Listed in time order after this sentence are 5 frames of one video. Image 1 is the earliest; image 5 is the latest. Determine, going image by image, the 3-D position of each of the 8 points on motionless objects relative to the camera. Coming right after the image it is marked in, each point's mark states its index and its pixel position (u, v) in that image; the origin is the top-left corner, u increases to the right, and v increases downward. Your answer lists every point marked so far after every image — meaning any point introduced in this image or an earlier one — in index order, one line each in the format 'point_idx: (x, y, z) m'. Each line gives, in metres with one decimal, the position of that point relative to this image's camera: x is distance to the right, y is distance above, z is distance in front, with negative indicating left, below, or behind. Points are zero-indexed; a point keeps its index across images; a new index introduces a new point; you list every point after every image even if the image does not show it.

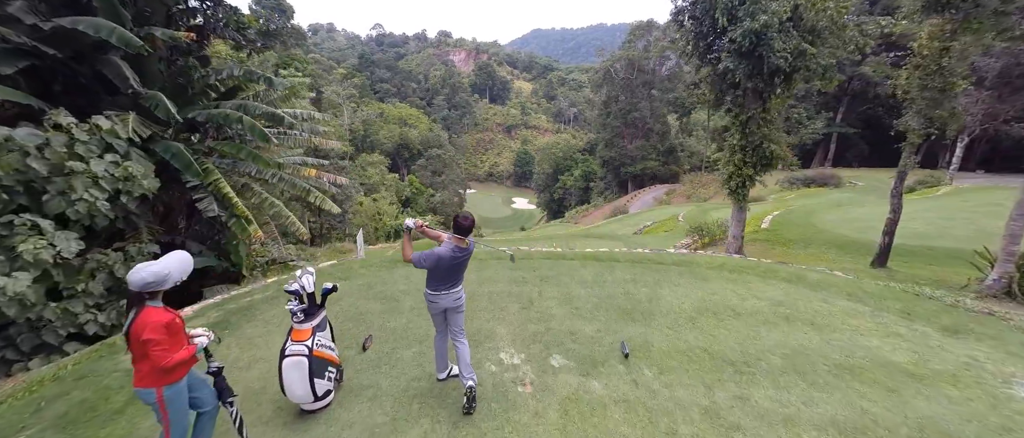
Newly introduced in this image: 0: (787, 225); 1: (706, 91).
0: (+5.5, -0.2, +8.3) m
1: (+3.3, +2.1, +7.0) m
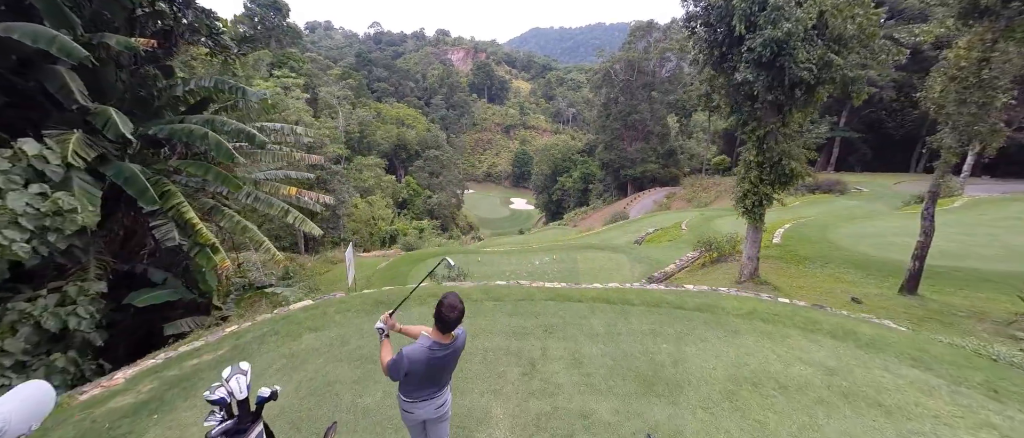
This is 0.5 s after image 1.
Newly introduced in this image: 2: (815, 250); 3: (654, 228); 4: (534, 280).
0: (+5.5, -0.4, +7.9) m
1: (+3.3, +1.8, +6.5) m
2: (+5.5, -0.6, +7.5) m
3: (+5.6, -0.4, +16.5) m
4: (+0.4, -1.3, +8.7) m
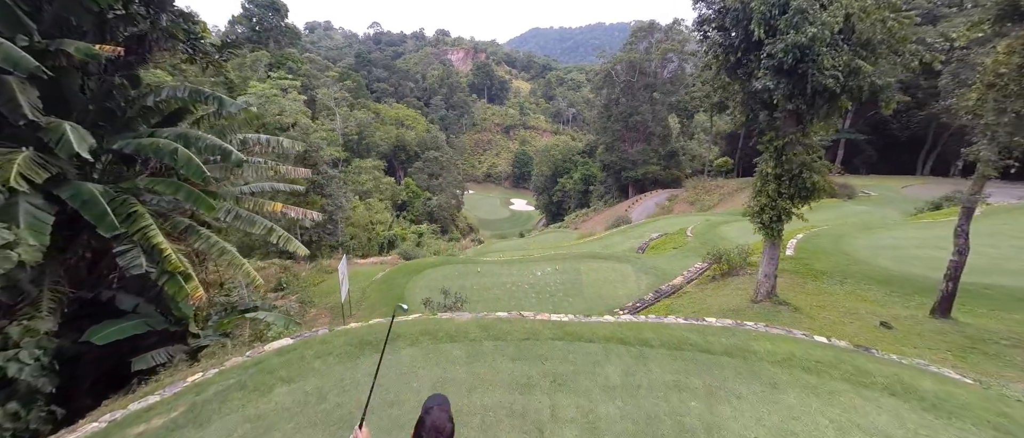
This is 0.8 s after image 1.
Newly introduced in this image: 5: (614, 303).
0: (+5.5, -0.6, +7.5) m
1: (+3.3, +1.6, +6.2) m
2: (+5.5, -0.8, +7.1) m
3: (+5.7, -0.6, +16.2) m
4: (+0.4, -1.5, +8.4) m
5: (+1.9, -1.6, +7.8) m
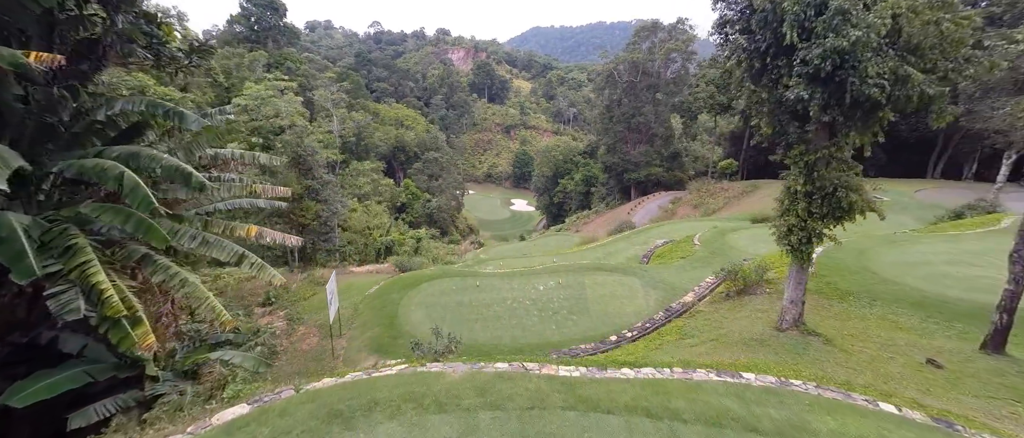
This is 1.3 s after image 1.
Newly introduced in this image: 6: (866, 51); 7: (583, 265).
0: (+5.5, -0.9, +7.1) m
1: (+3.3, +1.4, +5.7) m
2: (+5.5, -1.0, +6.6) m
3: (+5.7, -0.8, +15.7) m
4: (+0.5, -1.8, +7.9) m
5: (+1.9, -1.8, +7.3) m
6: (+3.6, +1.8, +4.3) m
7: (+1.7, -1.1, +10.0) m
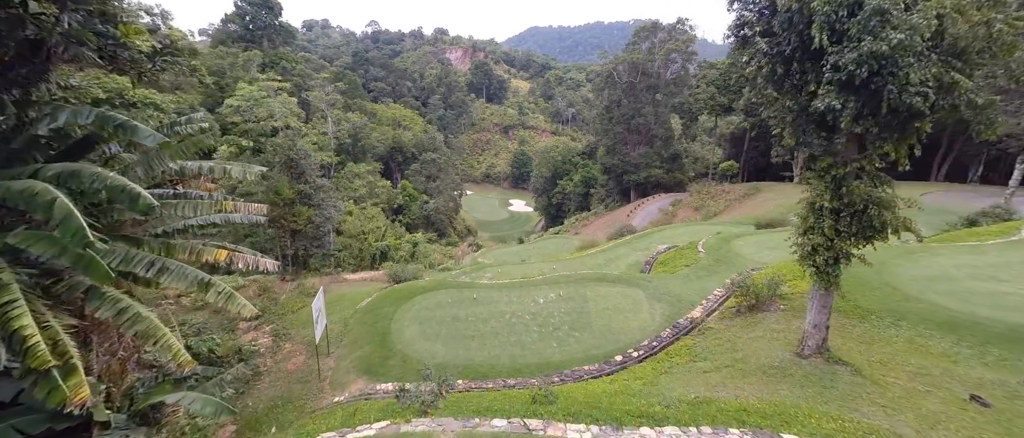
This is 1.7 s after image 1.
0: (+5.5, -1.1, +6.7) m
1: (+3.3, +1.2, +5.3) m
2: (+5.5, -1.2, +6.2) m
3: (+5.6, -1.0, +15.3) m
4: (+0.4, -1.9, +7.5) m
5: (+1.9, -2.0, +6.9) m
6: (+3.6, +1.6, +3.9) m
7: (+1.7, -1.3, +9.6) m
